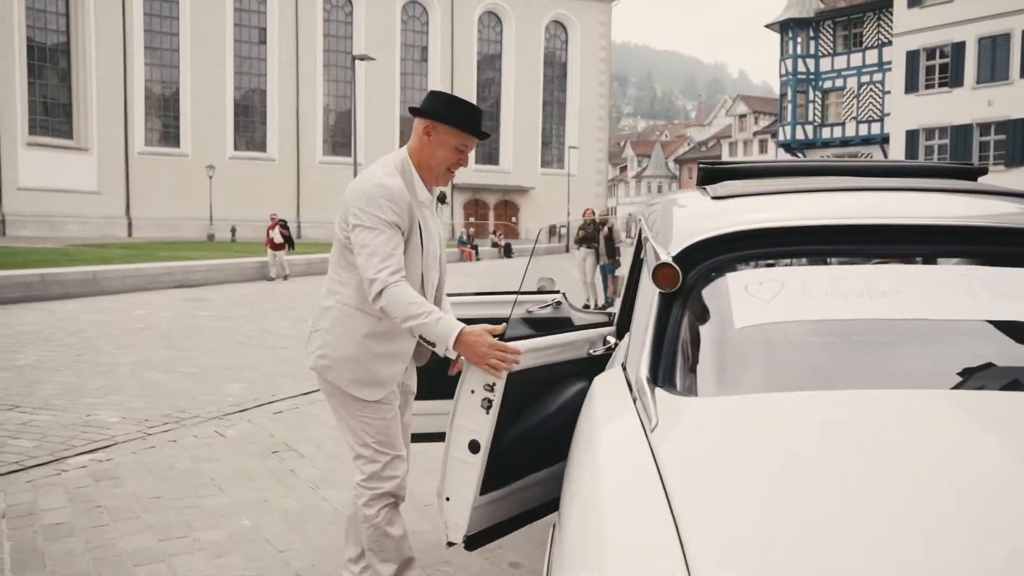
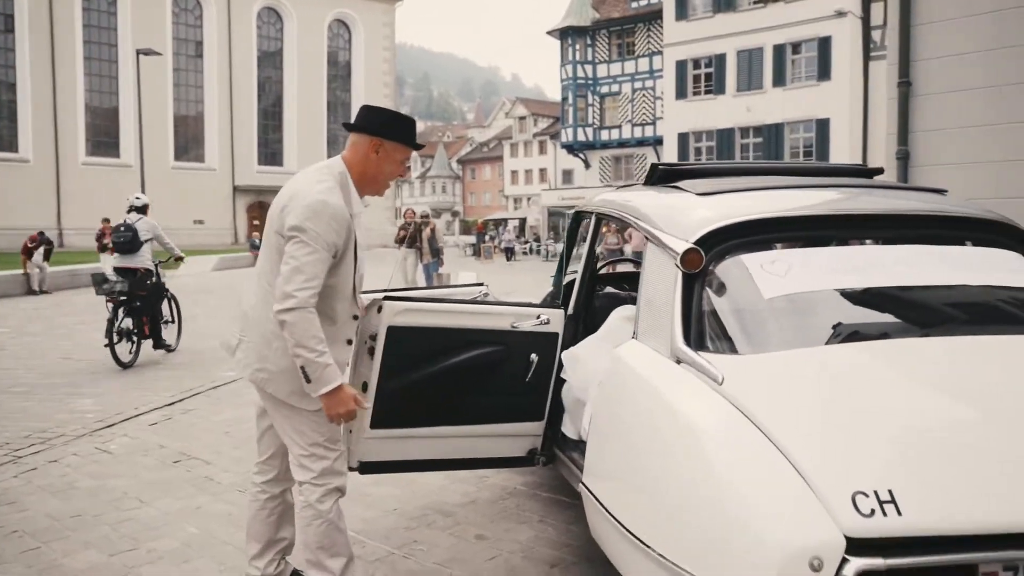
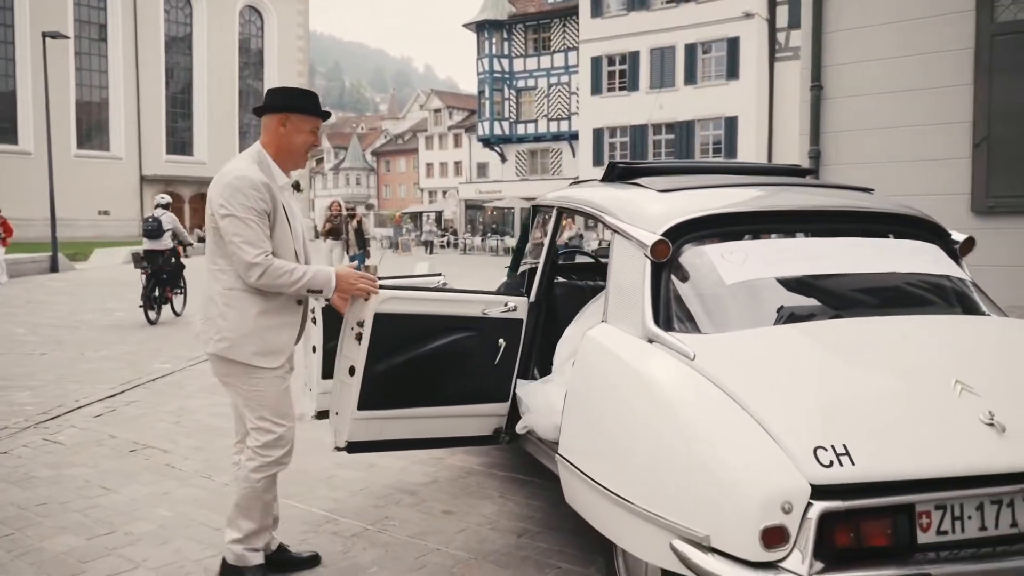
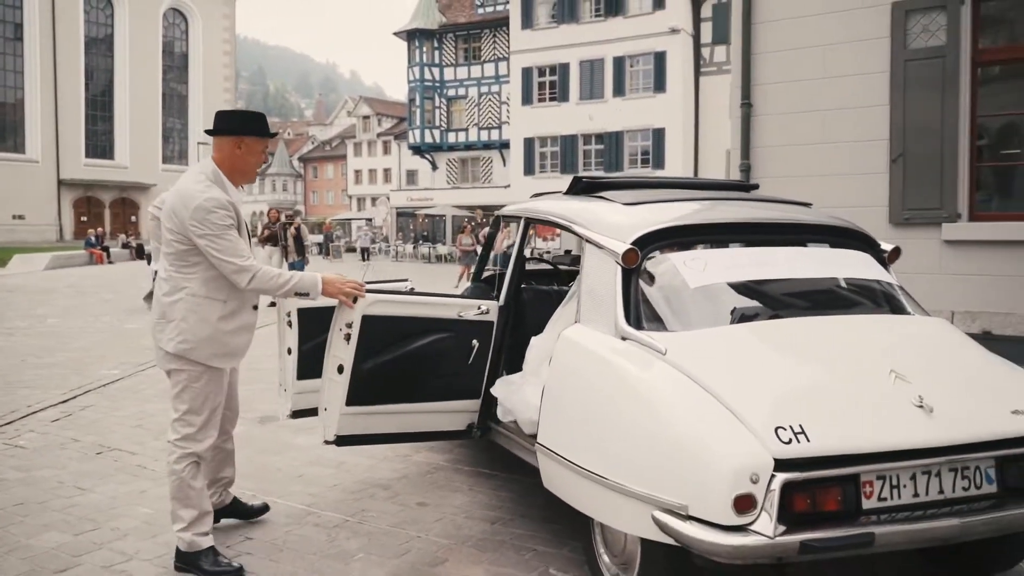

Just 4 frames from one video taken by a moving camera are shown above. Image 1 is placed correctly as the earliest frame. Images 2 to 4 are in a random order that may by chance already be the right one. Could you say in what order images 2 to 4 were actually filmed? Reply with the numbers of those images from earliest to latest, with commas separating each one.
2, 3, 4
